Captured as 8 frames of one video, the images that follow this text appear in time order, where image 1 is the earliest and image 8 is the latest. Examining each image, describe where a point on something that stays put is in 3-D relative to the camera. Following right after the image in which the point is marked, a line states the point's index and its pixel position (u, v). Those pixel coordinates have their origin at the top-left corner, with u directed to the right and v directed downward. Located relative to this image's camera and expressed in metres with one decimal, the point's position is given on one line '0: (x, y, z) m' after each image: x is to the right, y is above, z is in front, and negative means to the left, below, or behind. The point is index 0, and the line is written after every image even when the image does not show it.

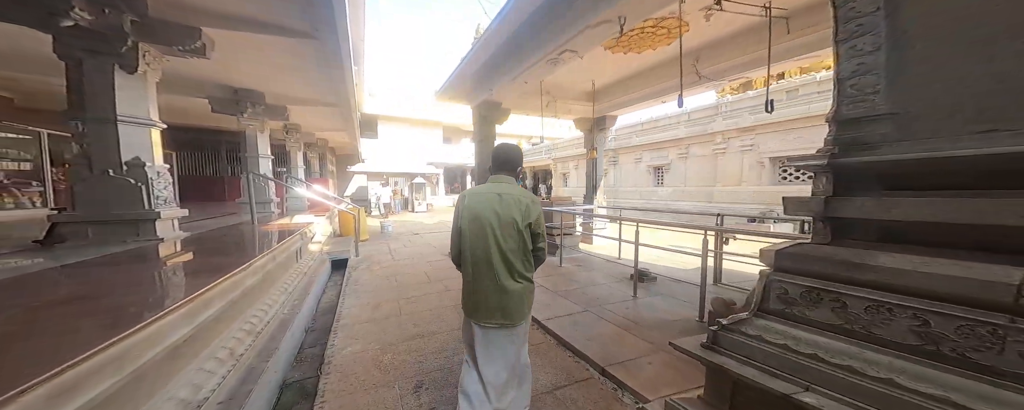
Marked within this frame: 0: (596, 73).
0: (+1.3, +2.0, +4.4) m
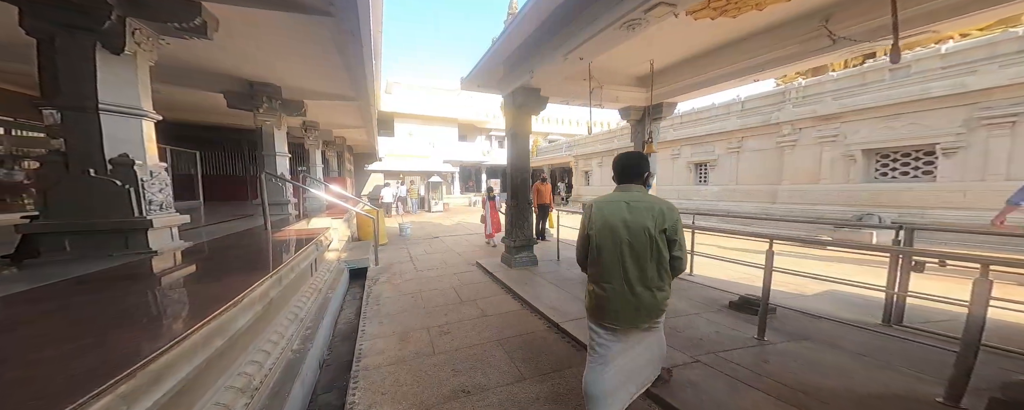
0: (+1.9, +1.9, +3.7) m
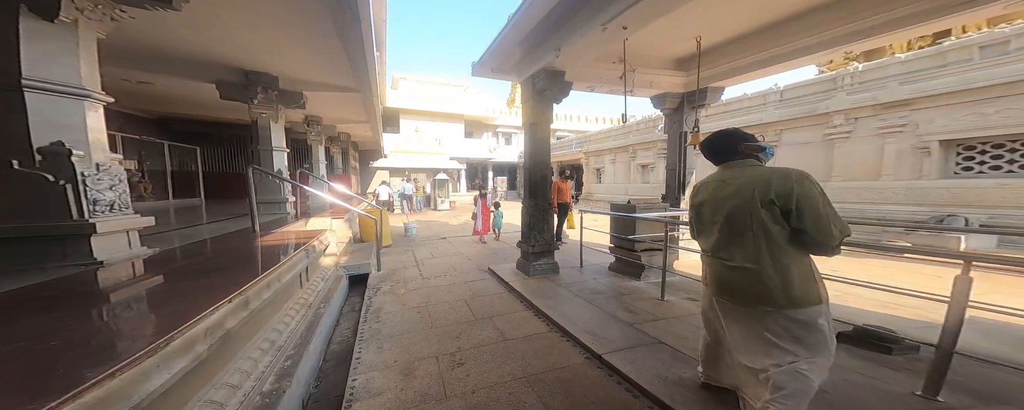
0: (+2.1, +1.9, +3.1) m
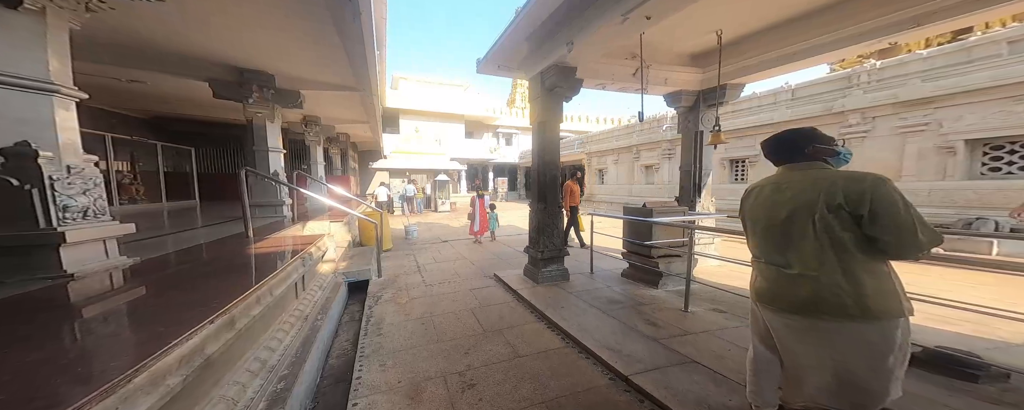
0: (+2.3, +1.9, +3.0) m
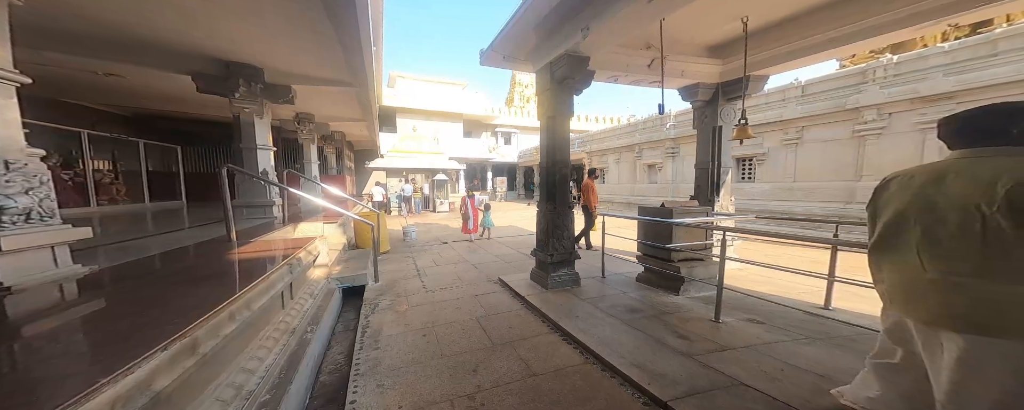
0: (+2.3, +1.9, +2.7) m
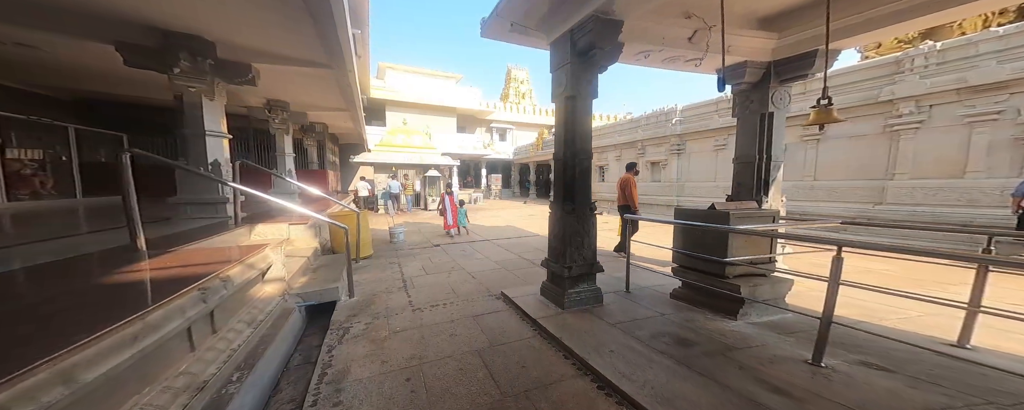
0: (+2.5, +1.9, +2.1) m
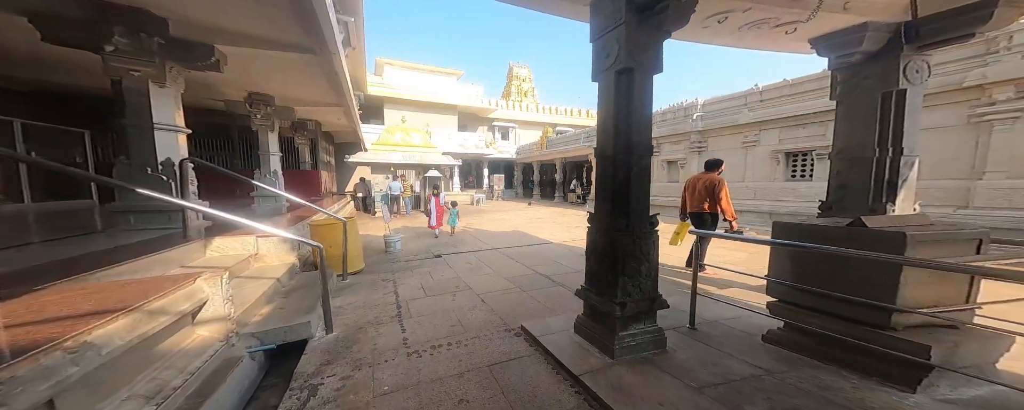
0: (+2.7, +1.8, +1.3) m
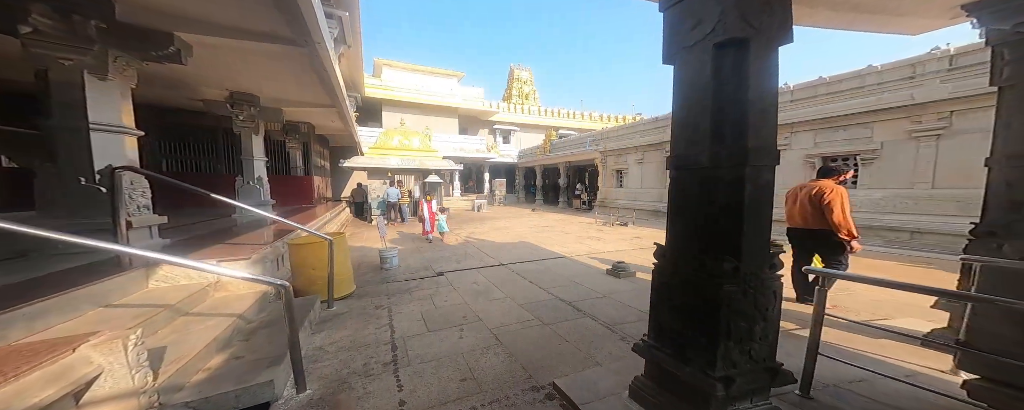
0: (+2.9, +1.7, +0.6) m
